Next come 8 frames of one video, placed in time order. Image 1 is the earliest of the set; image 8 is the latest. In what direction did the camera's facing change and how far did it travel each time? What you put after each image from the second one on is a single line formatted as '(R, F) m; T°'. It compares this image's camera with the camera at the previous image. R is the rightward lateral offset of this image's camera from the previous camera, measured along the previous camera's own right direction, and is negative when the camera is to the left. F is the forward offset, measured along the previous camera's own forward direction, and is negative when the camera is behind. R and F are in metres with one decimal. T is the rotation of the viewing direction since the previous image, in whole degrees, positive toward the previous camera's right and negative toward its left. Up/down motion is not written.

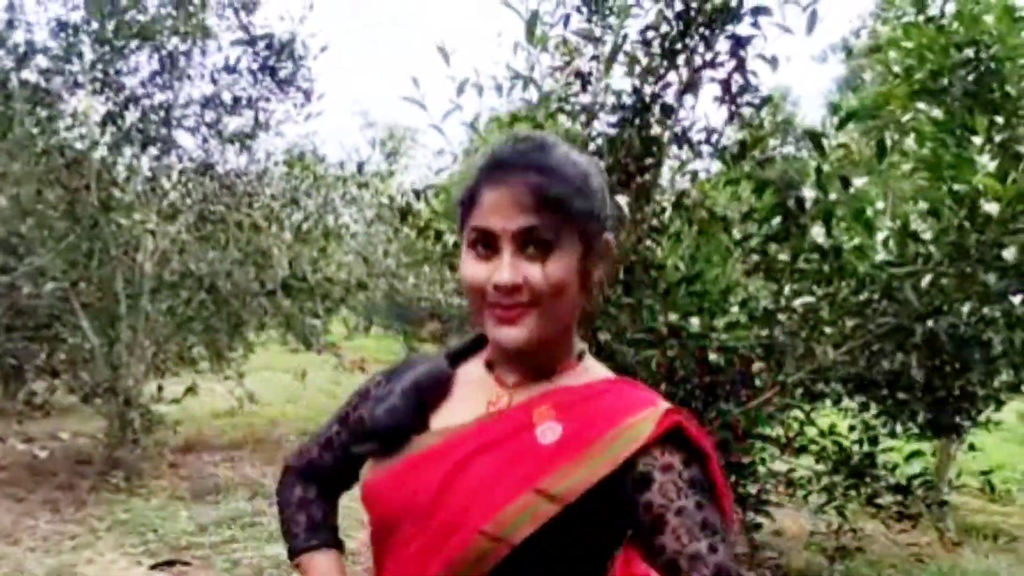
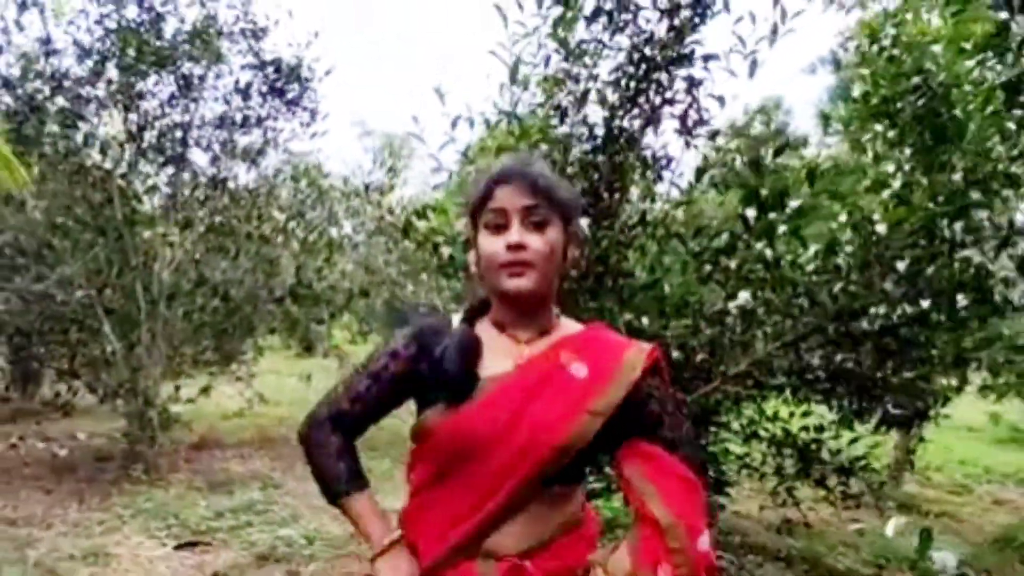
(0.0, -0.5) m; 0°
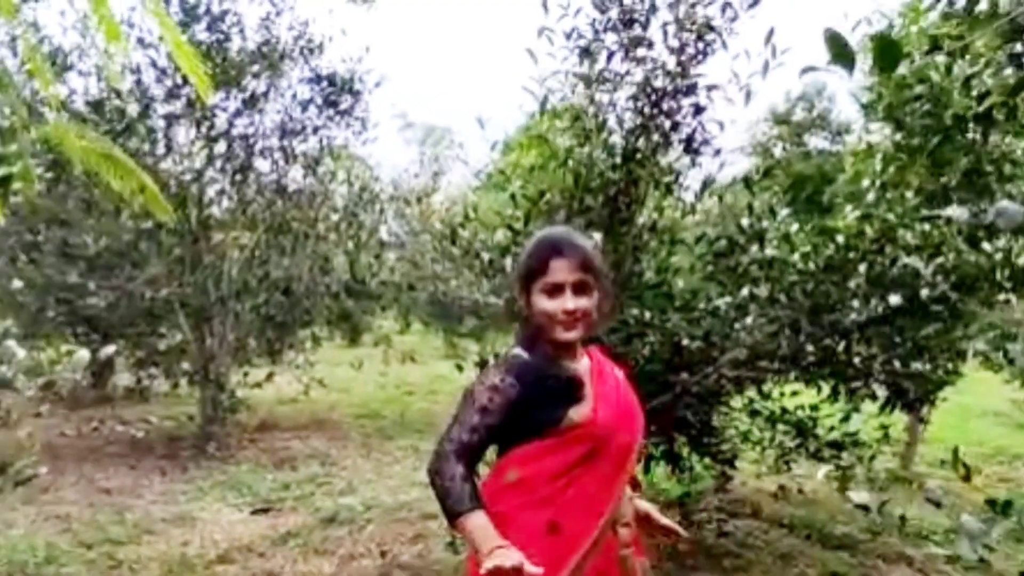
(+0.1, -0.7) m; -3°
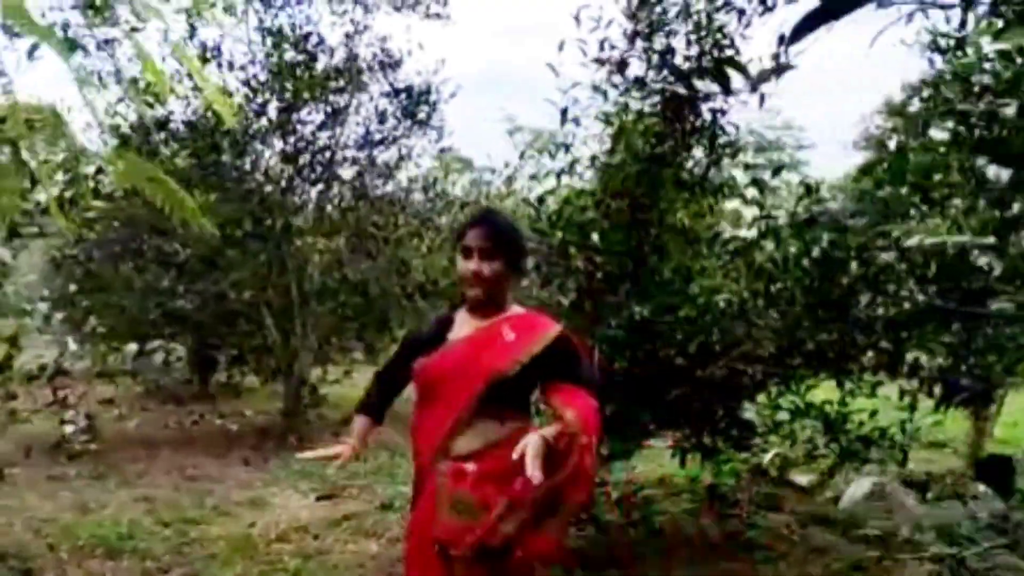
(+0.5, -0.2) m; -7°
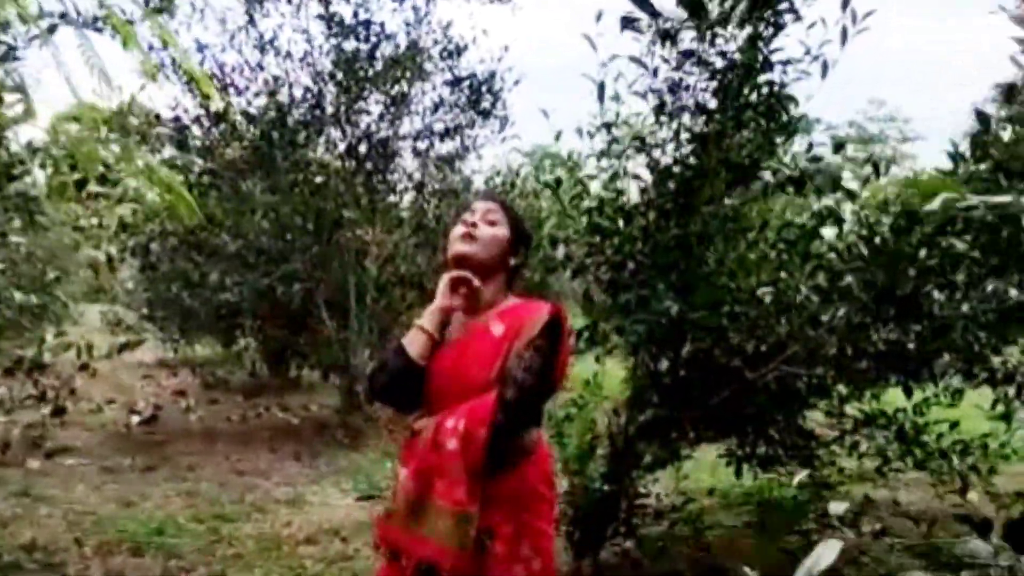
(+0.3, +0.4) m; -6°
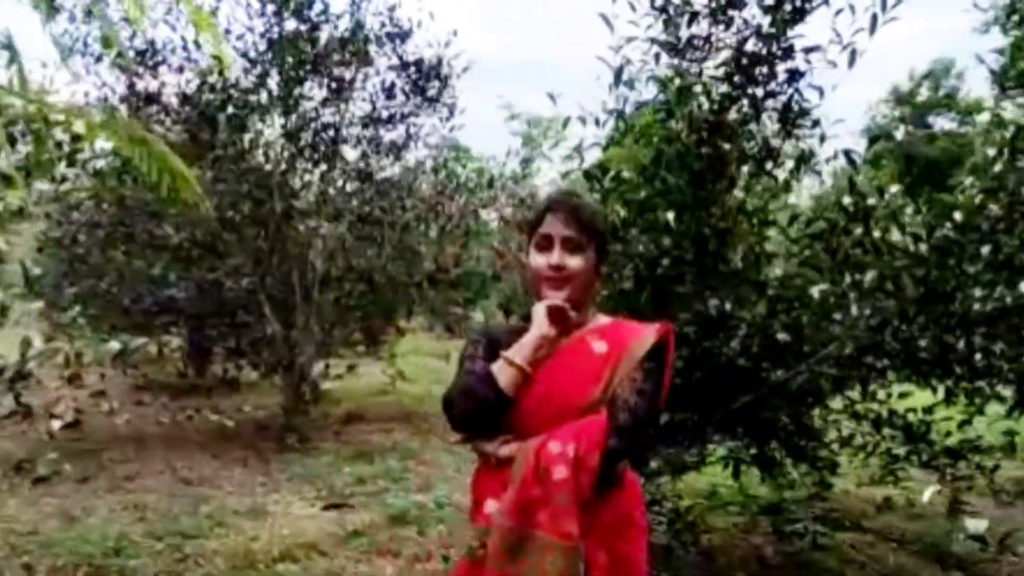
(-0.5, +0.3) m; +6°
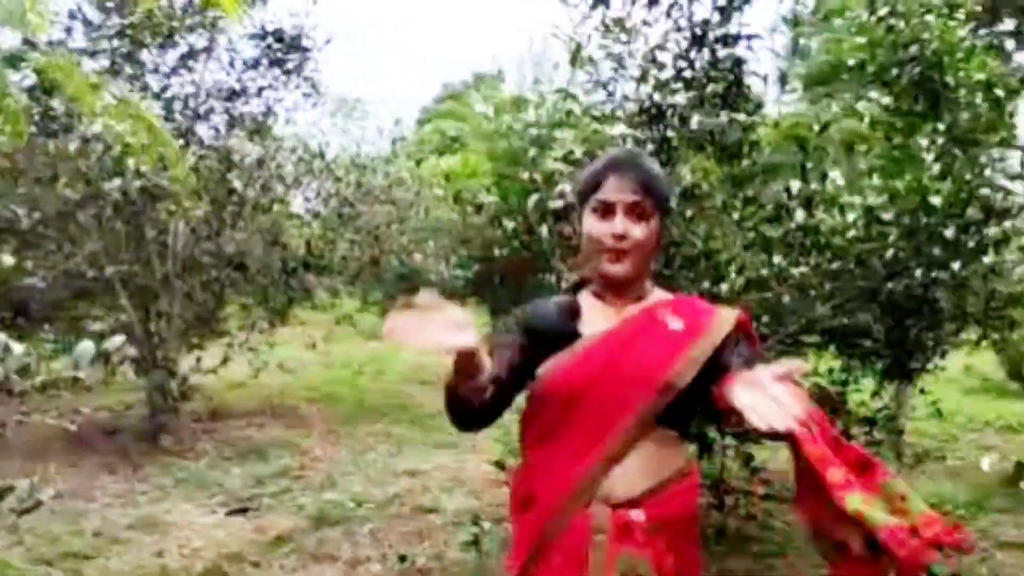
(-0.7, +0.2) m; +12°
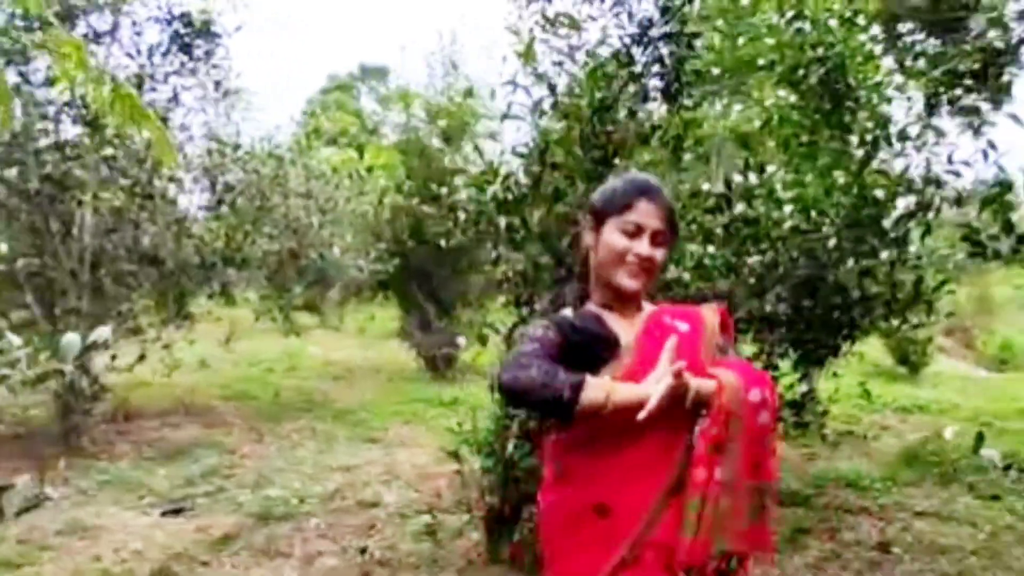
(-0.3, 0.0) m; +7°
